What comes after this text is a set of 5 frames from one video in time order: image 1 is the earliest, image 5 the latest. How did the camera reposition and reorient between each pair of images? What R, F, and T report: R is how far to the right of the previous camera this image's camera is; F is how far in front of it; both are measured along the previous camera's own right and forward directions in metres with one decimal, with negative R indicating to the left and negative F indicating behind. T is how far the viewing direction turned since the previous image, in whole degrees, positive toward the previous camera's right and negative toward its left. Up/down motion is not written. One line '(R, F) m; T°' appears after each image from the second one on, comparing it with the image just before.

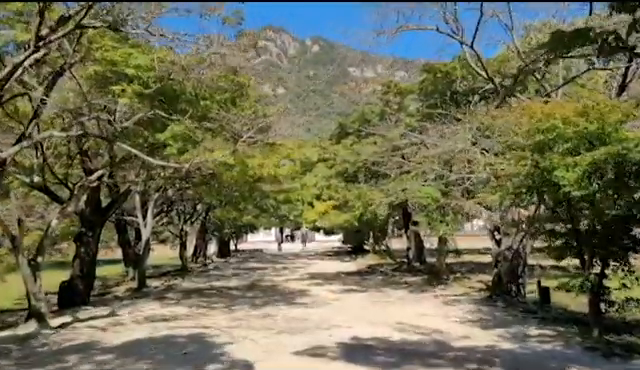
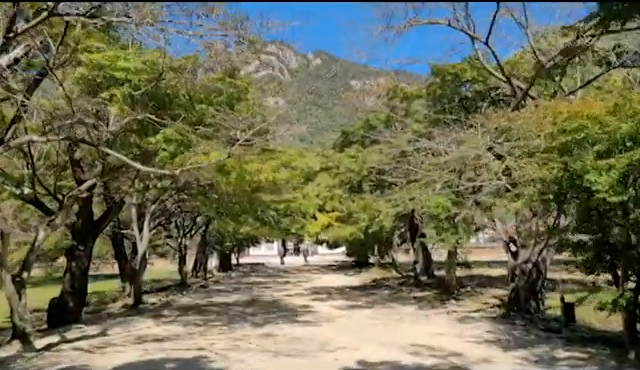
(0.0, +0.9) m; 0°
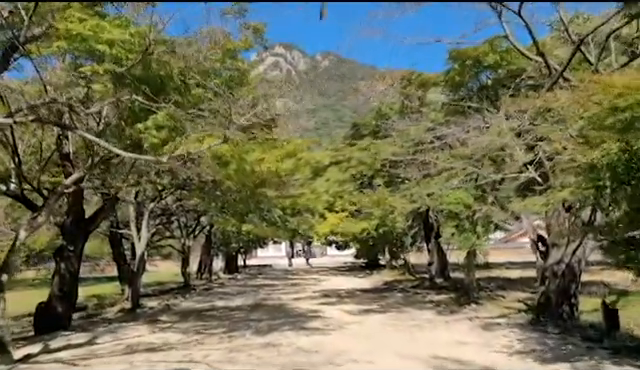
(0.0, +1.4) m; -1°
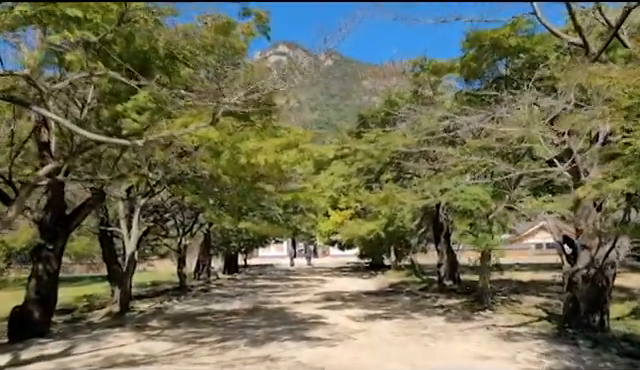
(0.0, +1.4) m; 0°
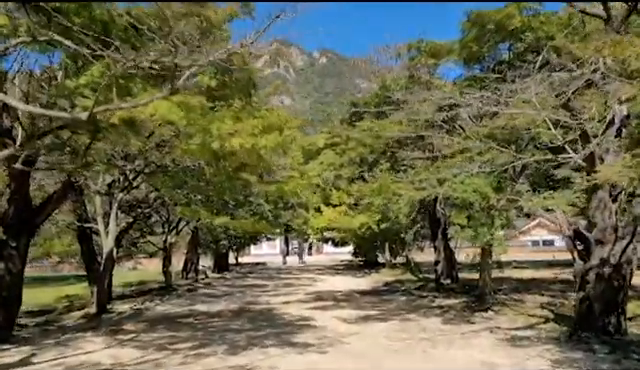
(+0.1, +1.2) m; +1°
